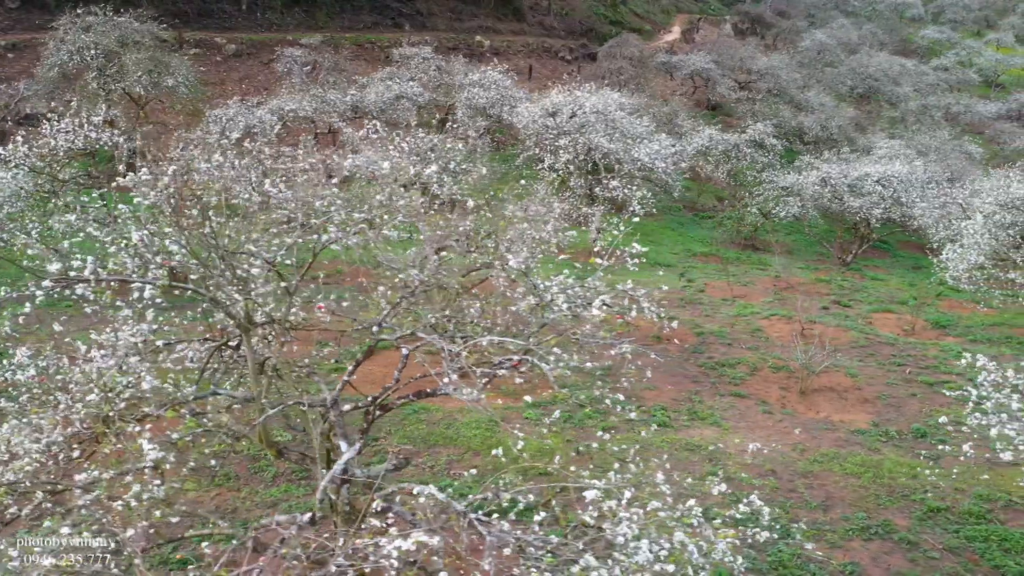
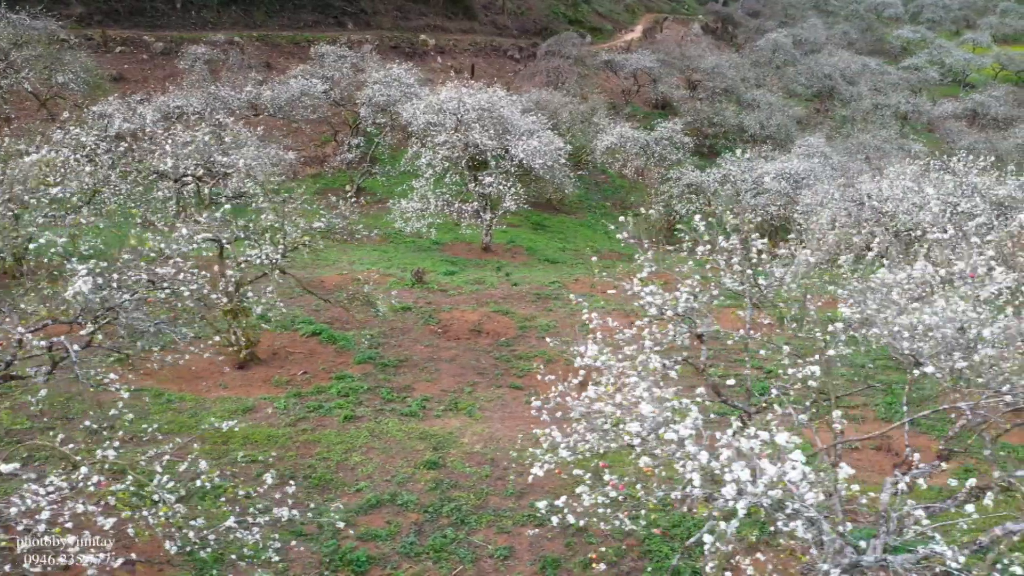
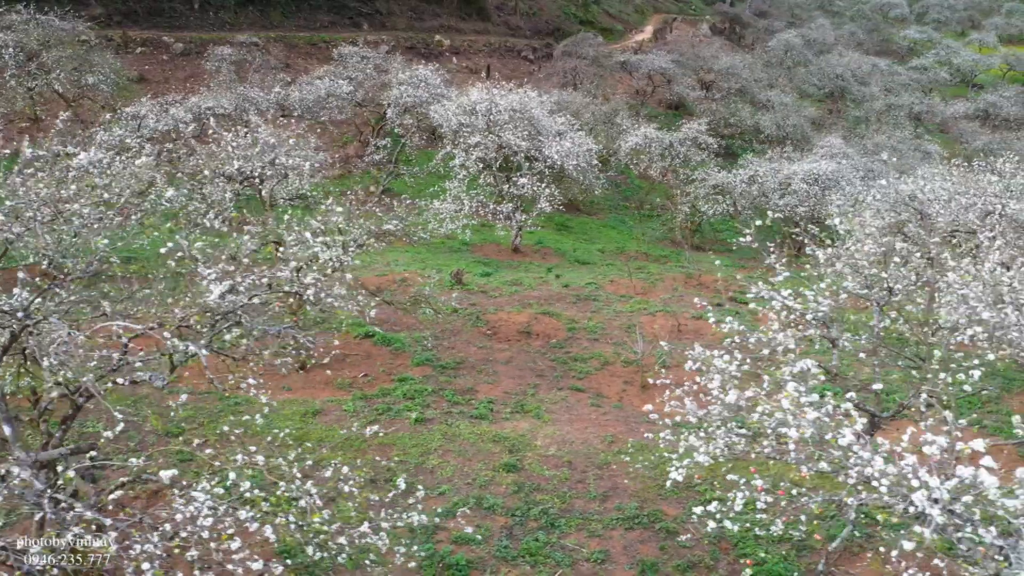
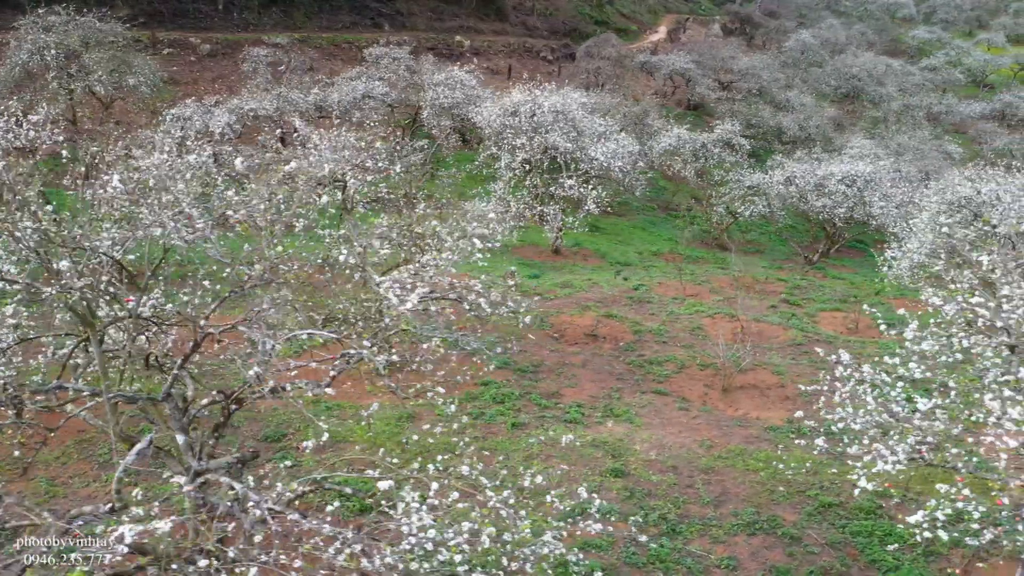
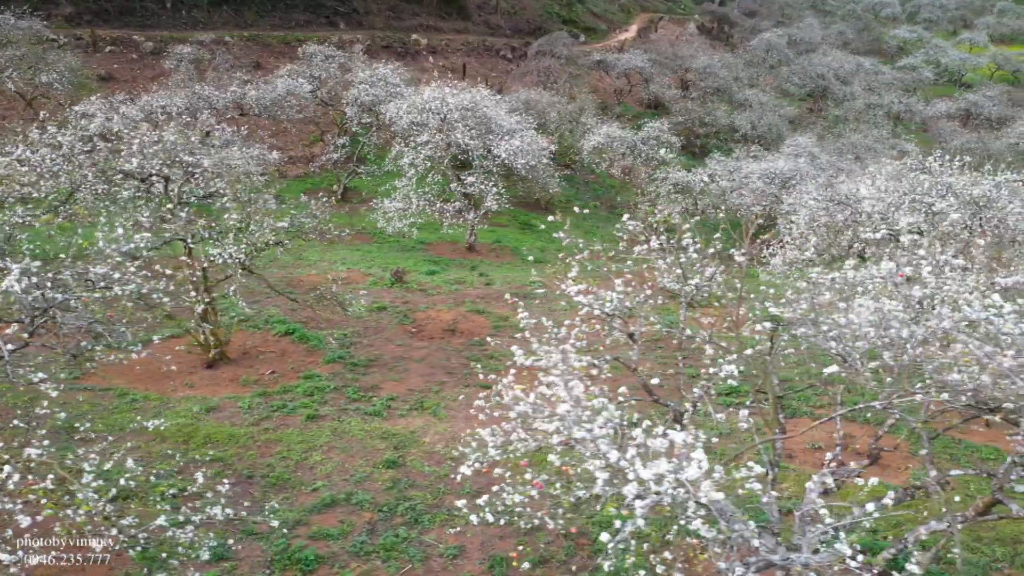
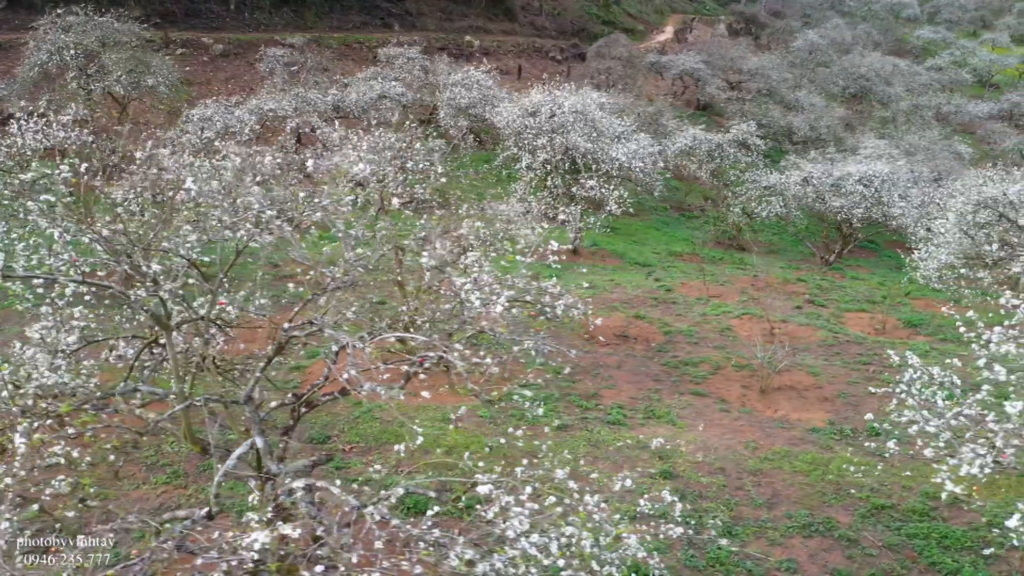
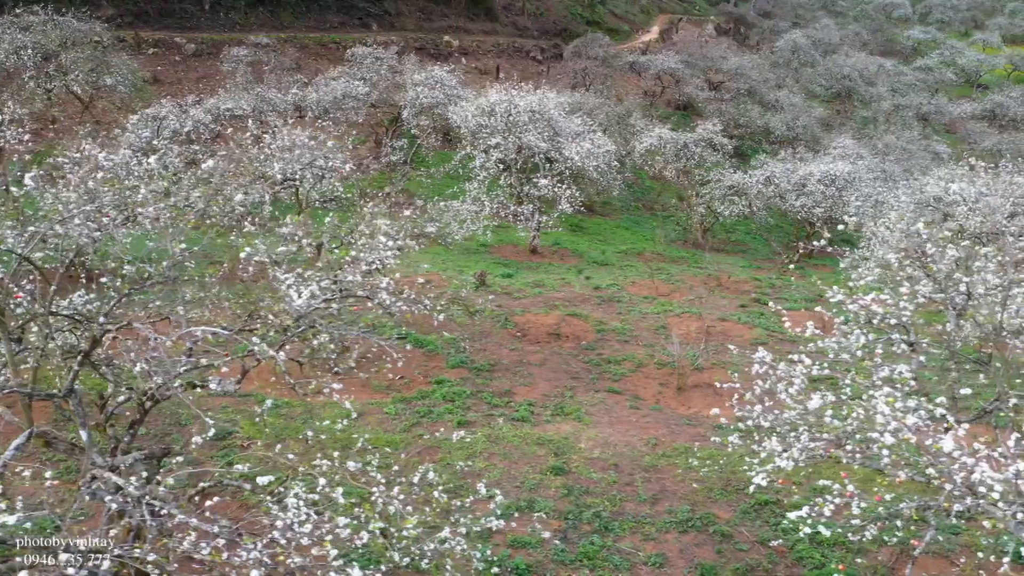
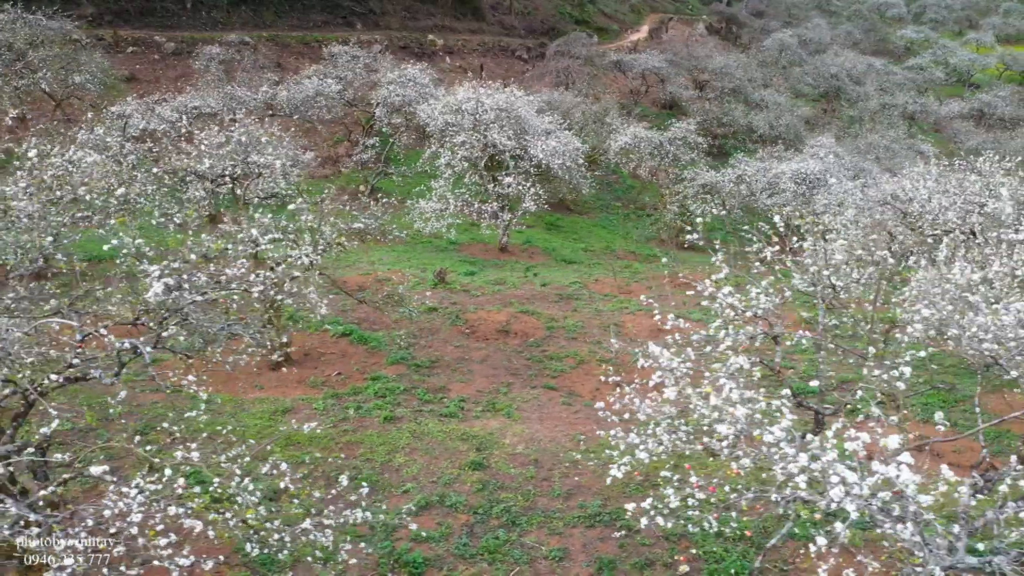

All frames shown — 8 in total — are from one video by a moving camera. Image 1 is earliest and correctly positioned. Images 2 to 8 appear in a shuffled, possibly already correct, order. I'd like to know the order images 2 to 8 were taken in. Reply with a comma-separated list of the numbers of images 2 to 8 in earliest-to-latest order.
6, 4, 7, 3, 8, 2, 5
